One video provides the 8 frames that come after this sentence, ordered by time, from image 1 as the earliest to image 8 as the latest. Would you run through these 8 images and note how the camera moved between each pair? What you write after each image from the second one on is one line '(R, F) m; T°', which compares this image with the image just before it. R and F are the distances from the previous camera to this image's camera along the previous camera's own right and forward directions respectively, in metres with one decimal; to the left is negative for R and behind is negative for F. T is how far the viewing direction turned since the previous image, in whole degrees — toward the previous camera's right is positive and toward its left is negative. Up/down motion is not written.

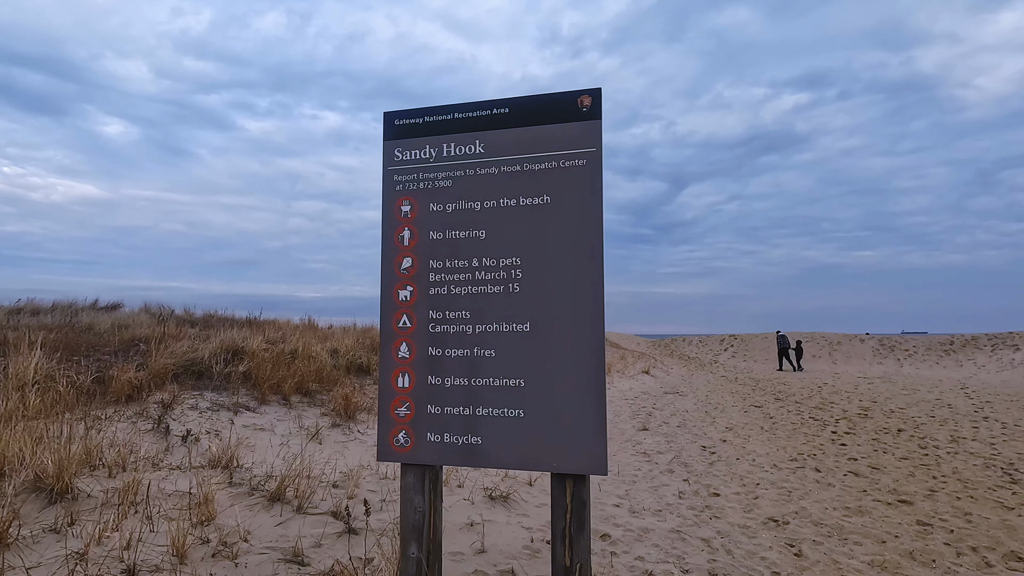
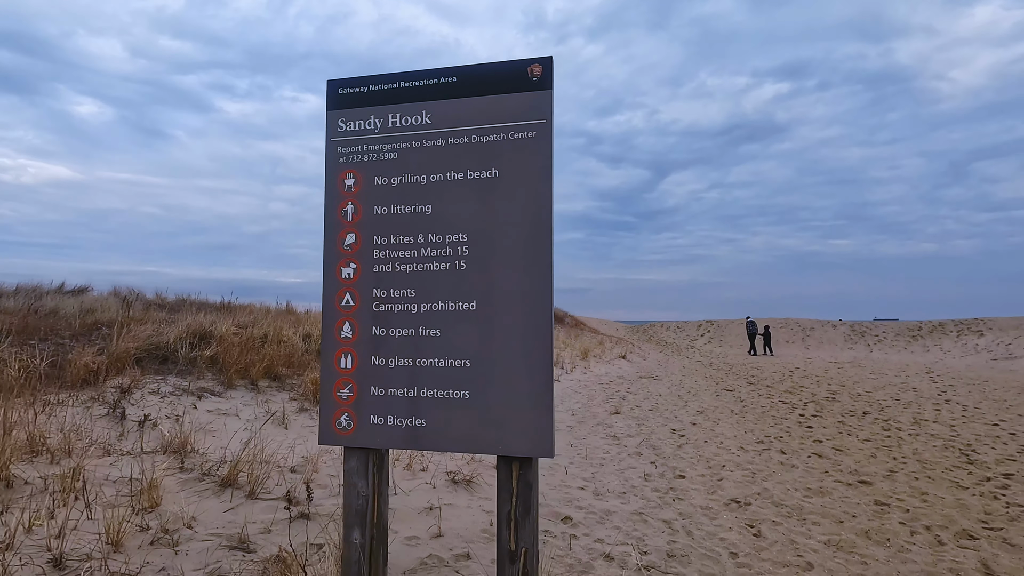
(+0.1, +0.1) m; +2°
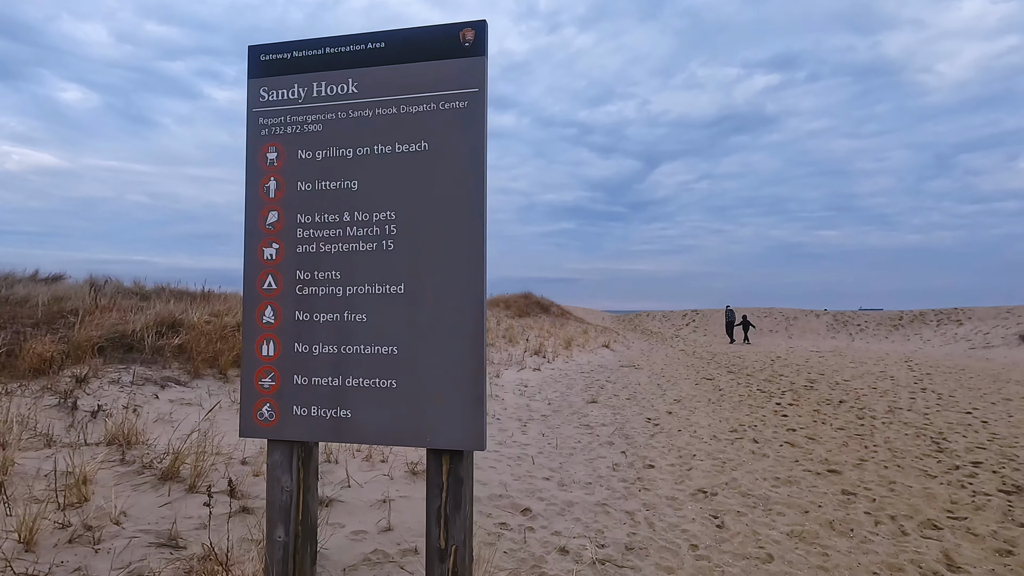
(+0.2, +0.1) m; +1°
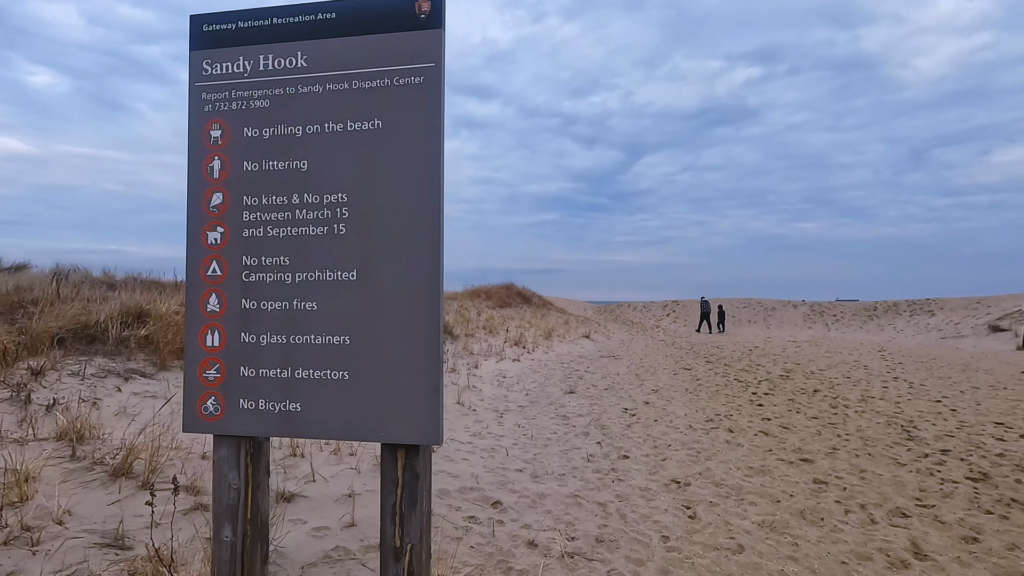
(+0.1, +0.1) m; +2°
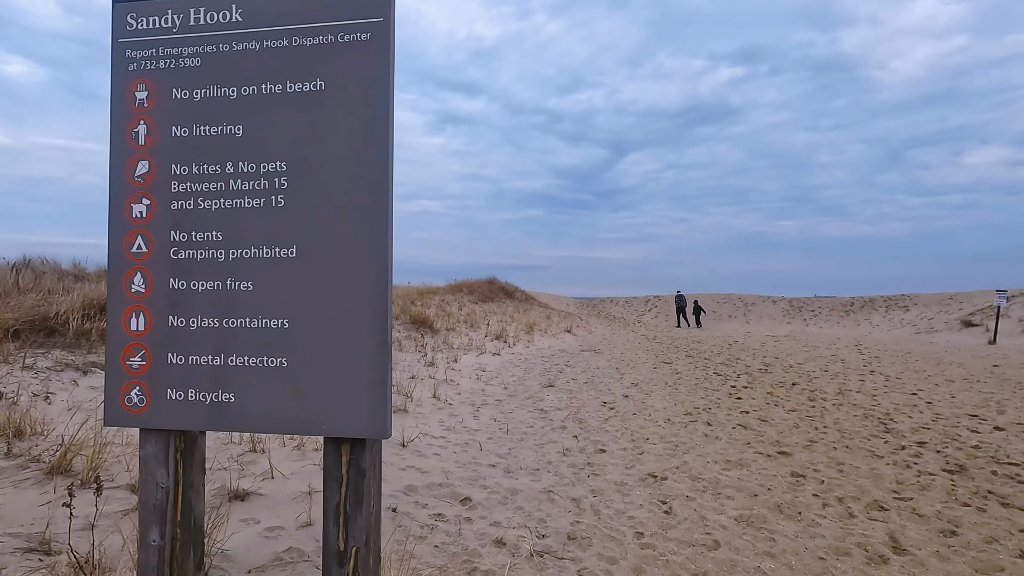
(+0.1, +0.2) m; +2°
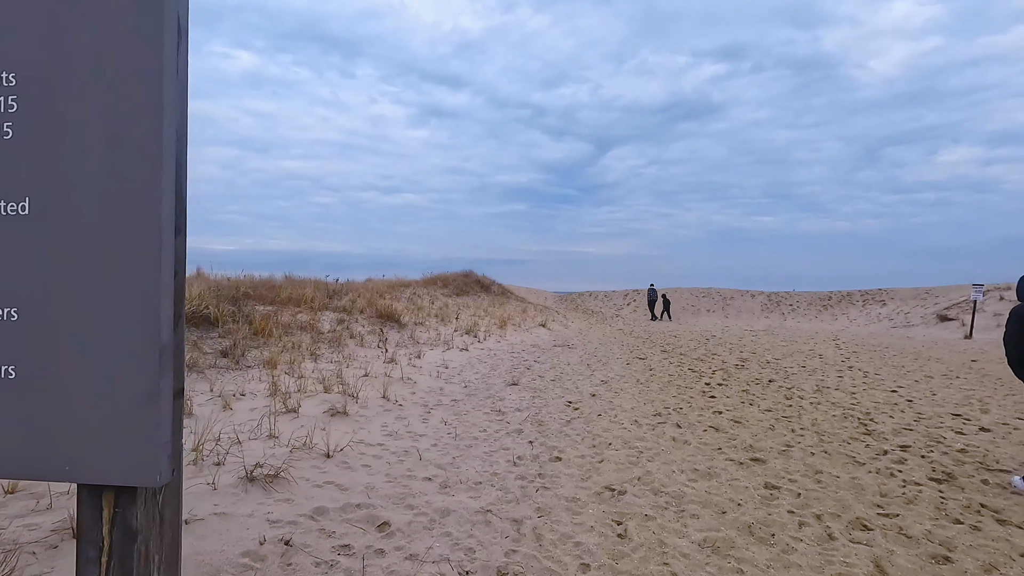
(+0.3, +0.5) m; +2°
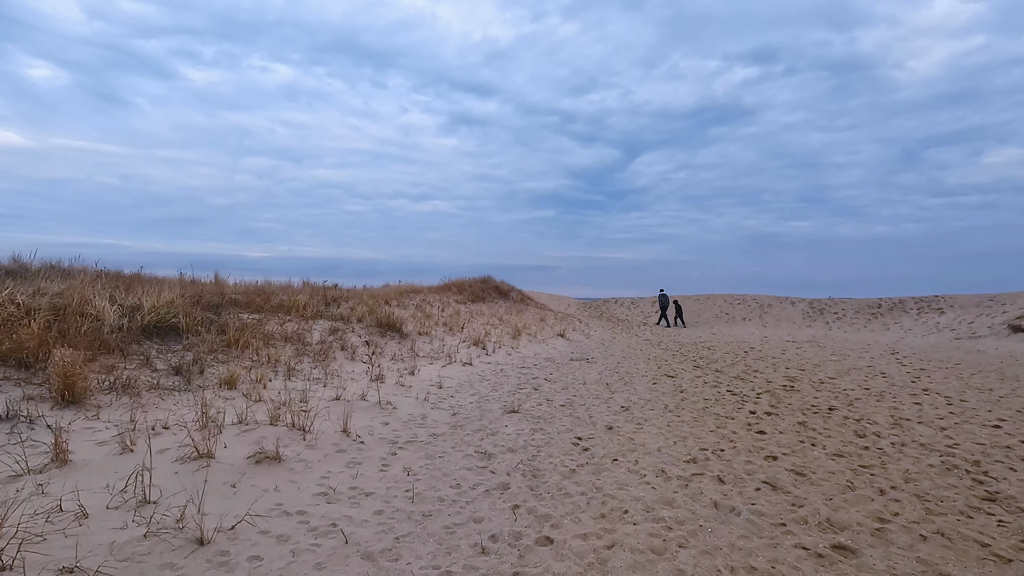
(+0.3, +1.3) m; -3°
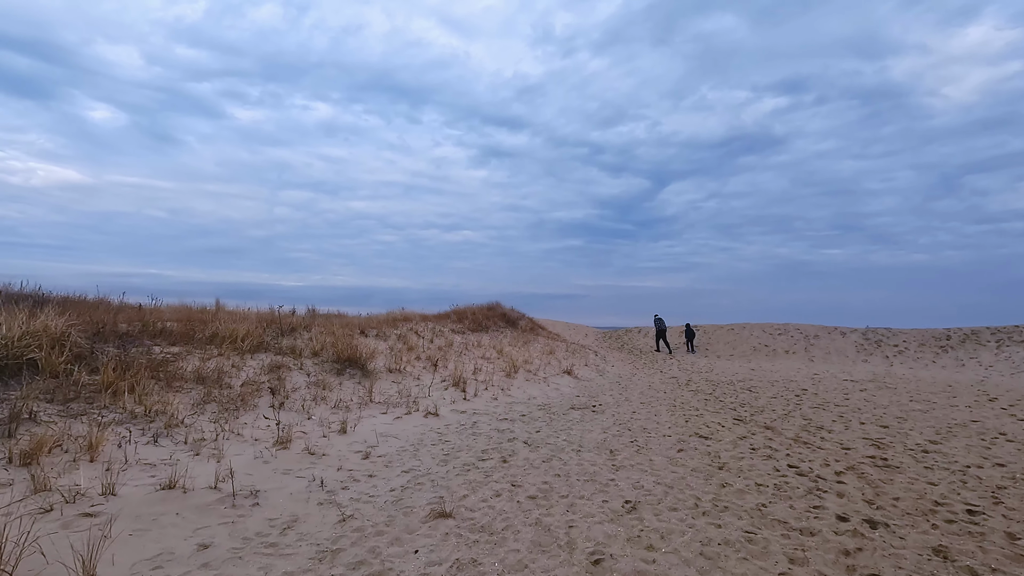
(+0.7, +2.4) m; -3°
